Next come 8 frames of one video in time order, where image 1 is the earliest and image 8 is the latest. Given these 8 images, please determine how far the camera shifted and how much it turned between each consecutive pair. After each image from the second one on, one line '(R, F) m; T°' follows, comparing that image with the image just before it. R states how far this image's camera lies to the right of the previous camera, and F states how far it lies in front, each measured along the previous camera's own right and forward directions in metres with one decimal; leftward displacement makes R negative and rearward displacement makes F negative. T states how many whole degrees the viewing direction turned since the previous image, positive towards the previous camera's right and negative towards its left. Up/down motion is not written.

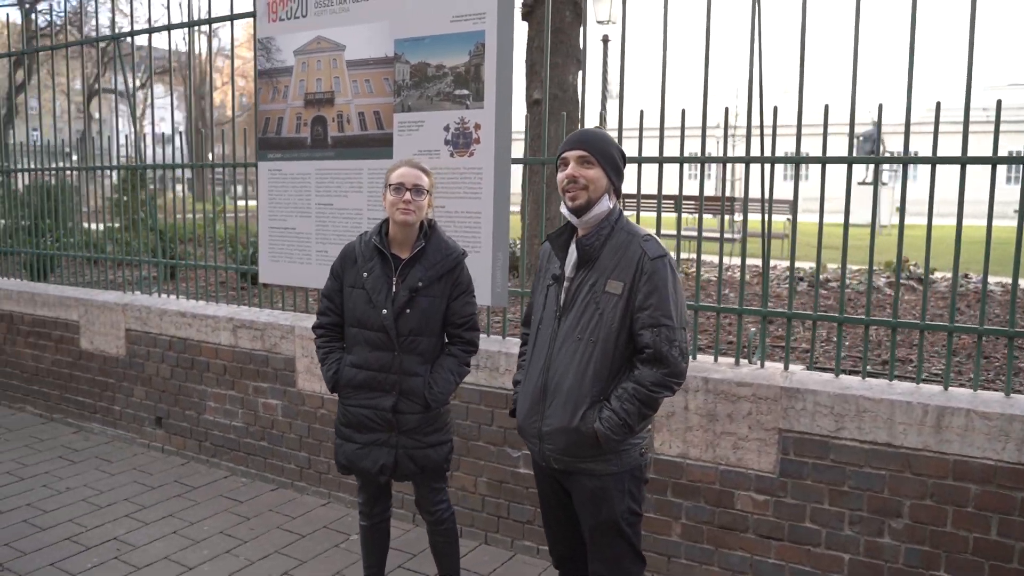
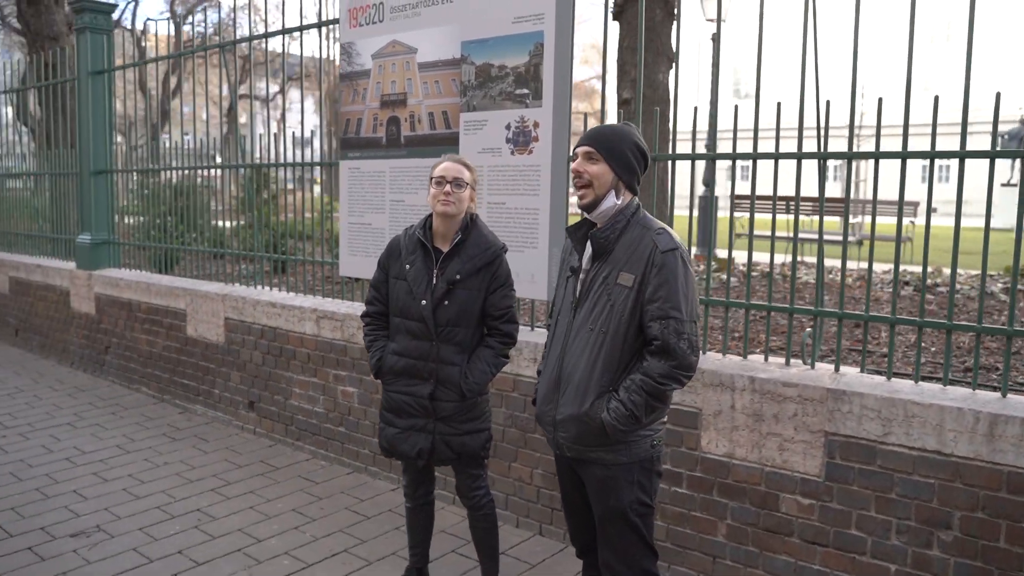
(+0.3, -0.1) m; -8°
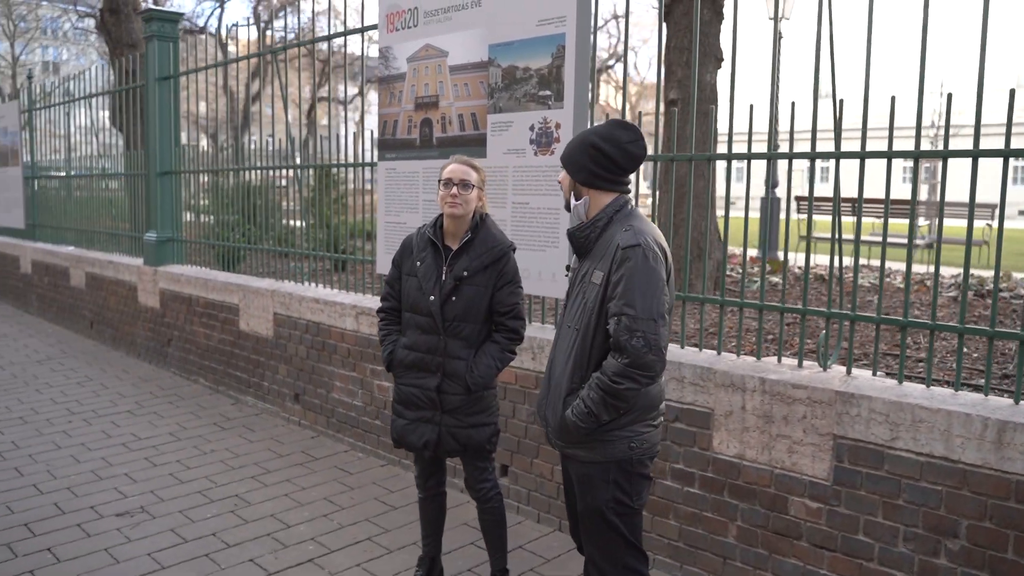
(+0.3, -0.1) m; -5°
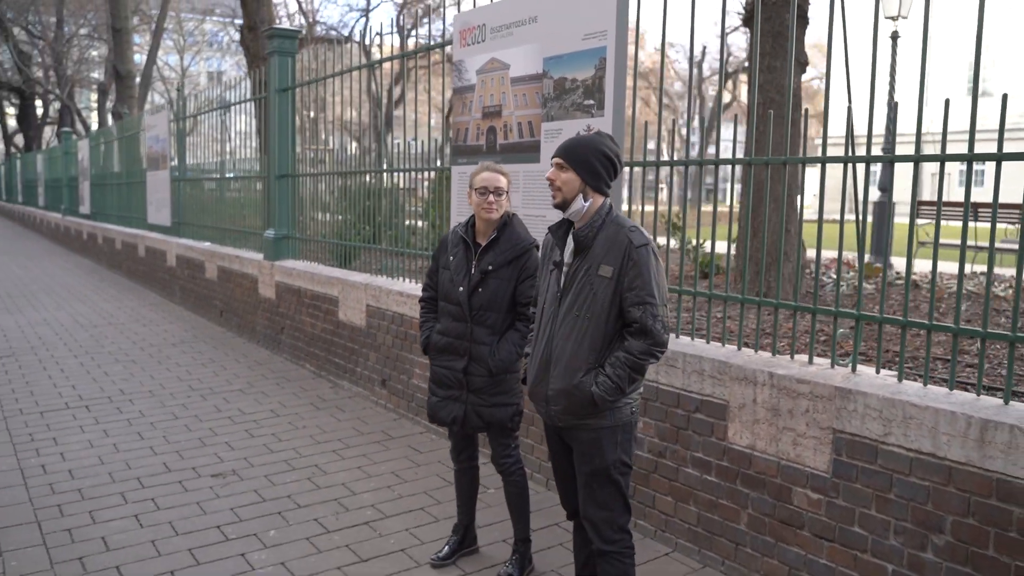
(+0.5, -0.3) m; -9°
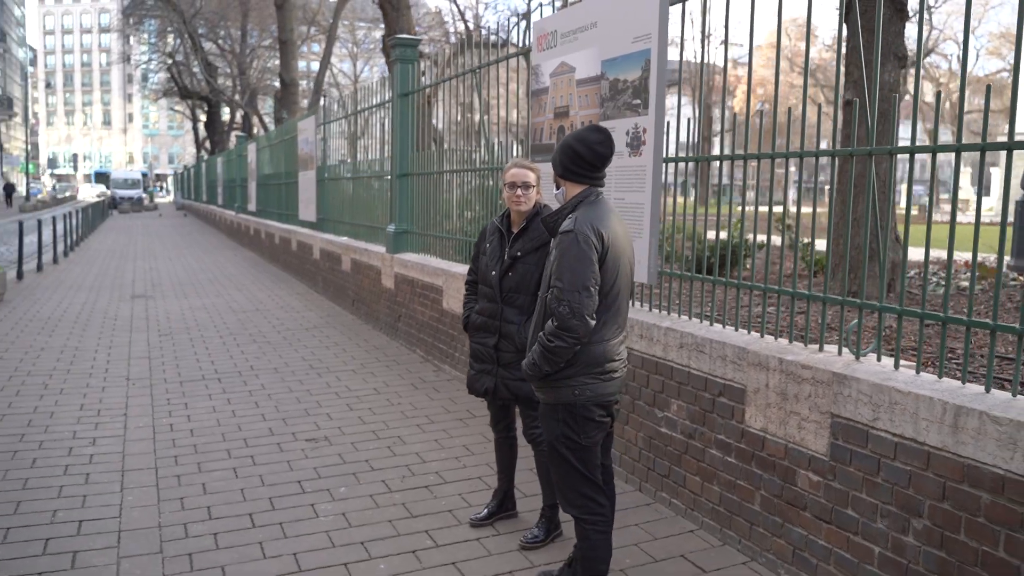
(+0.6, -0.3) m; -10°
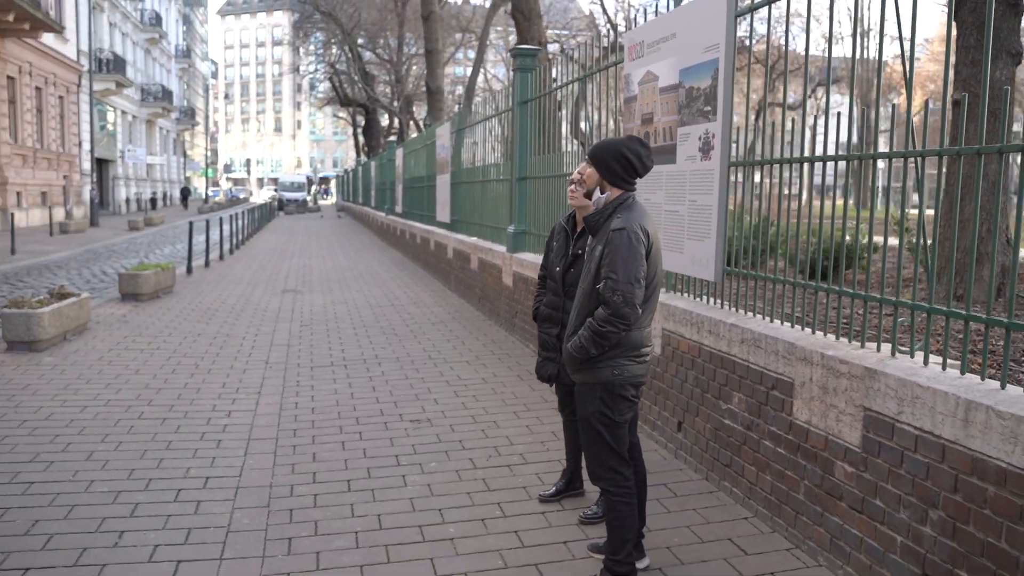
(+0.5, -0.4) m; -10°
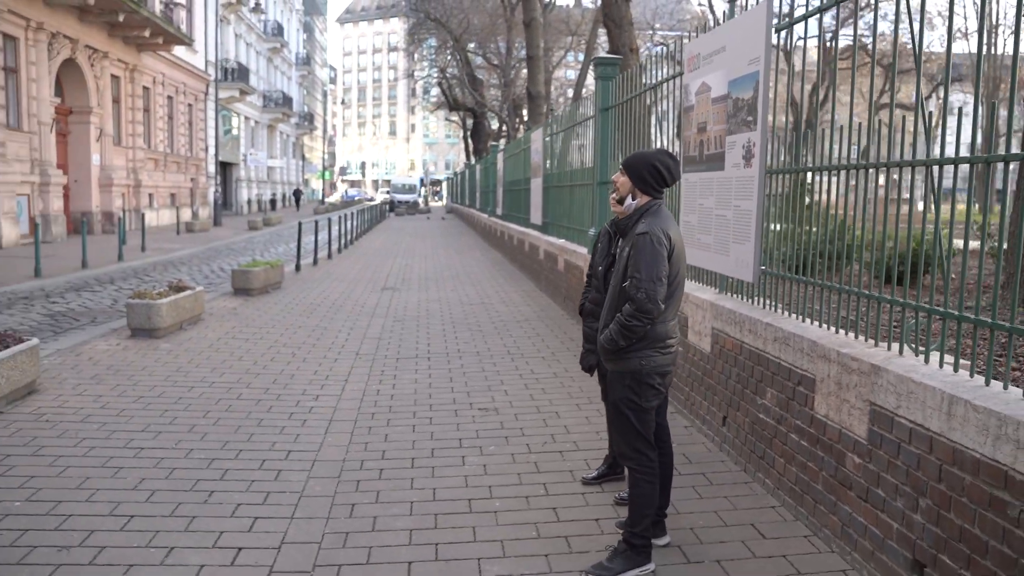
(+0.4, -0.4) m; -7°
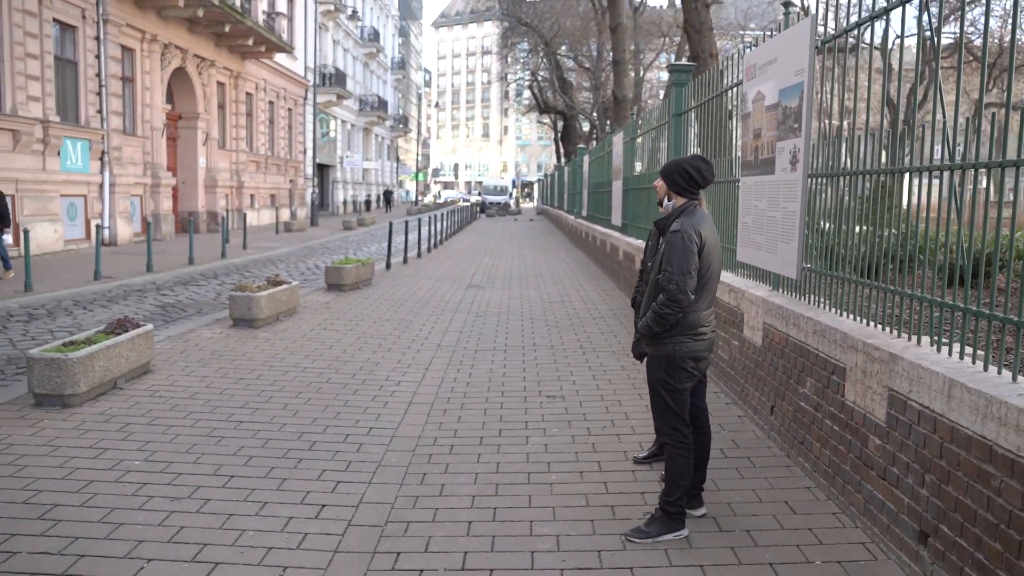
(+0.2, -0.5) m; -6°
